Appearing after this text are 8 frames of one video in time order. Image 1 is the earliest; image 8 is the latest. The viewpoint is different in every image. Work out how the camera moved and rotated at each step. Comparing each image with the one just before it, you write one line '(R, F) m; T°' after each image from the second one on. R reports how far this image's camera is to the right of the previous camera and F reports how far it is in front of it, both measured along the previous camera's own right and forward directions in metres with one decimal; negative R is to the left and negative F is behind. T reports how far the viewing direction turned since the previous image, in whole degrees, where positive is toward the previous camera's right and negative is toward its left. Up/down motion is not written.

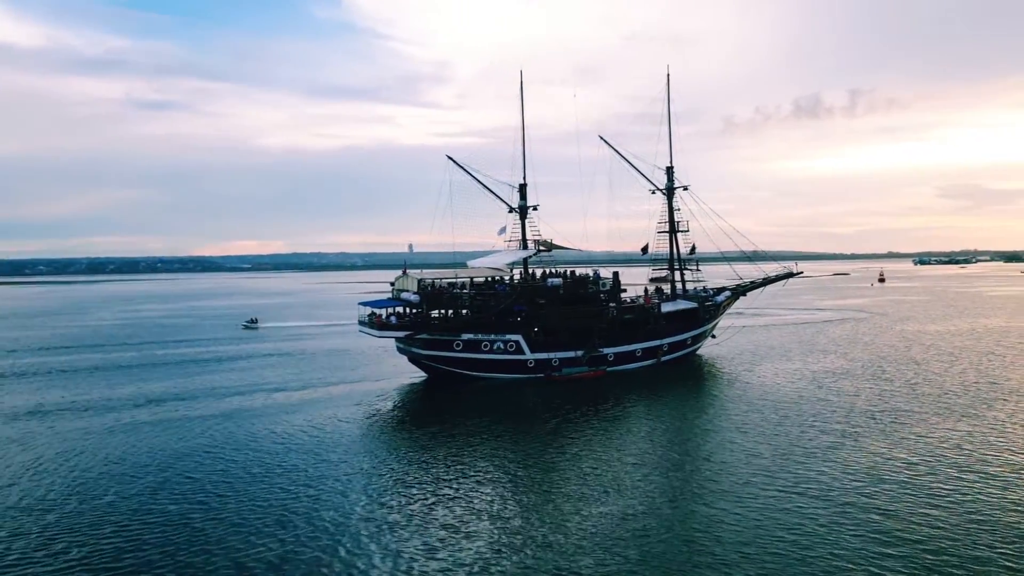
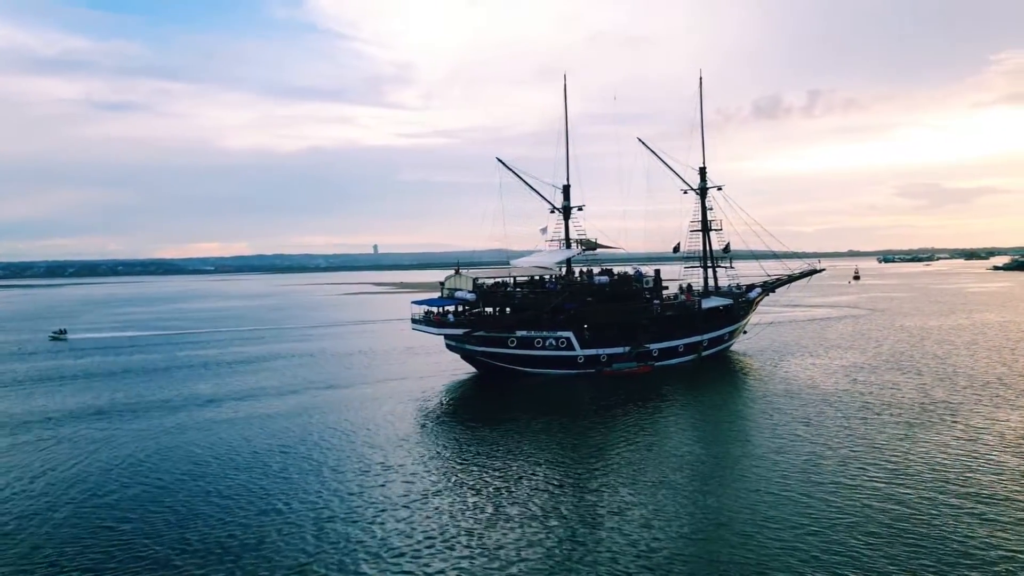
(-3.1, -0.3) m; +2°
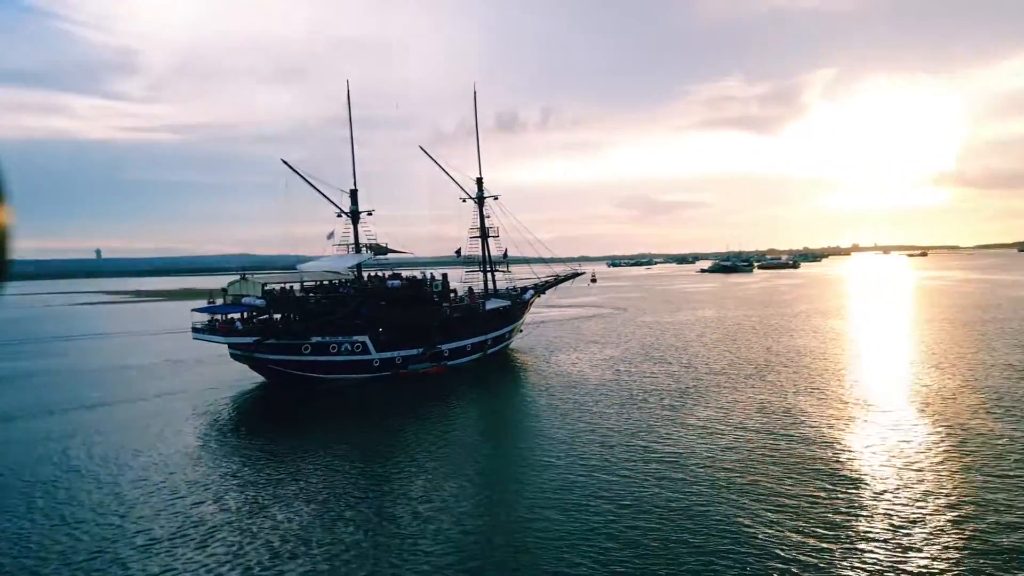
(-1.1, -0.8) m; +23°
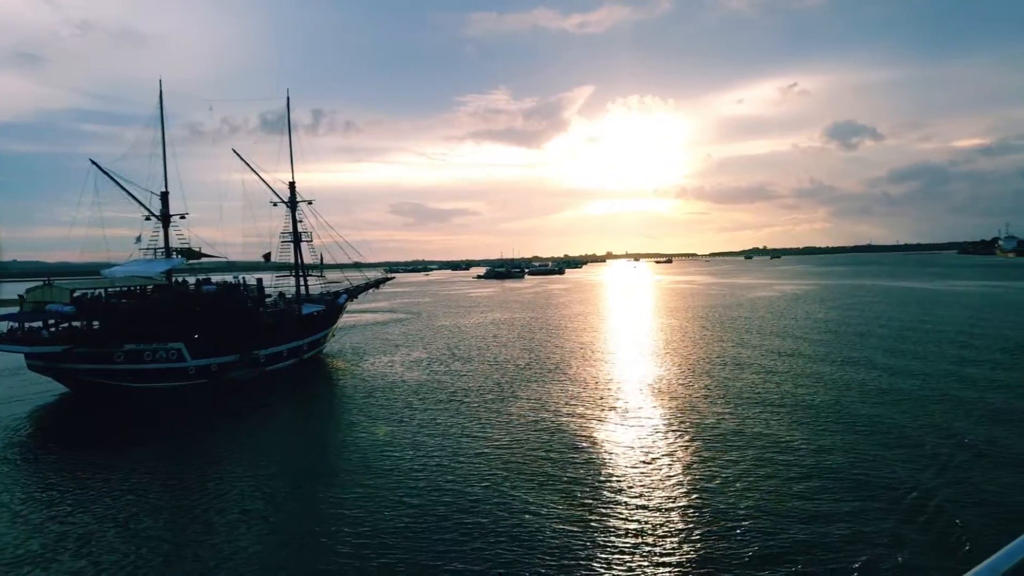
(-2.0, -4.0) m; +21°
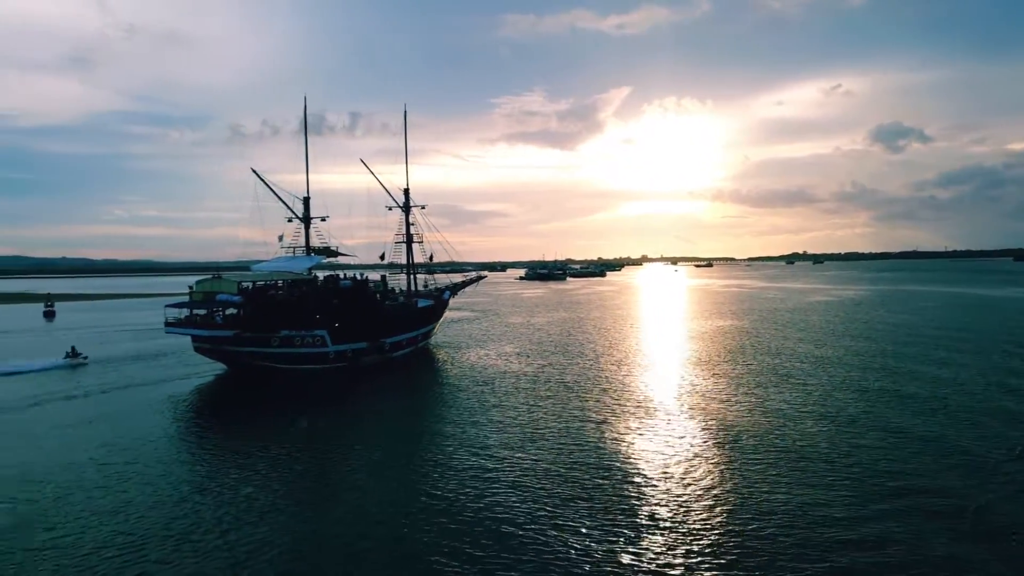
(-3.0, -2.0) m; -5°
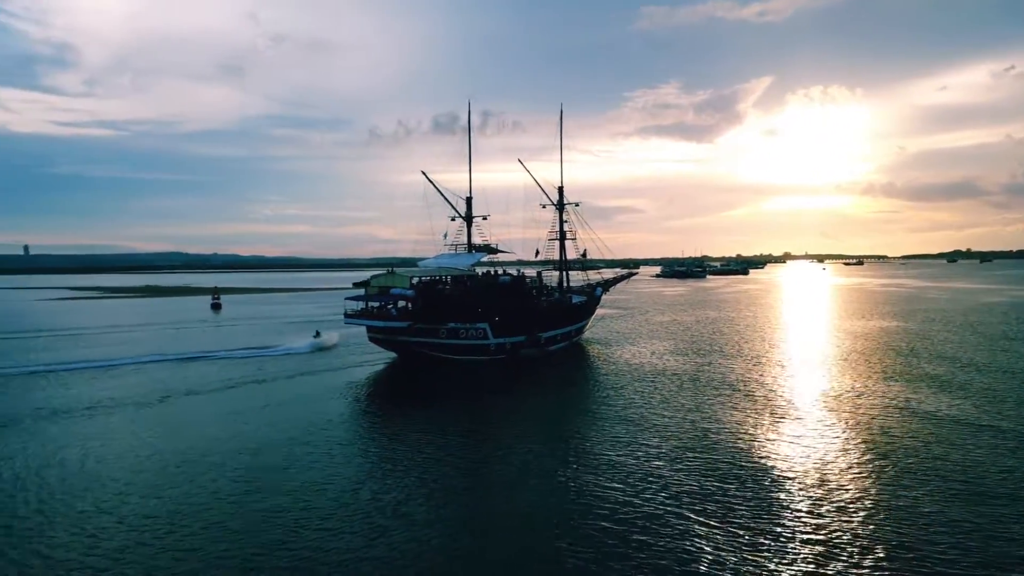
(-1.2, +0.2) m; -13°
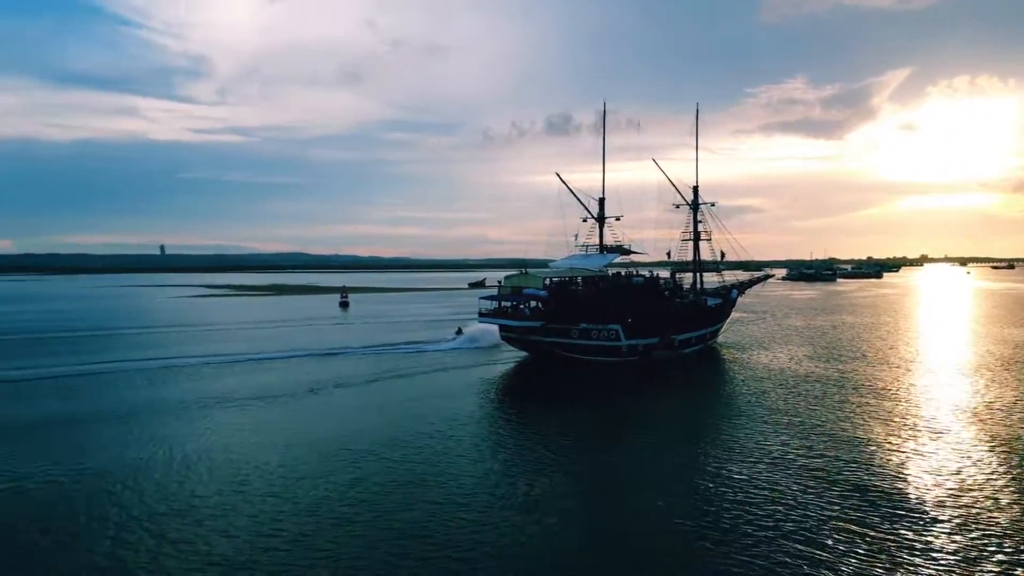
(-1.3, +0.1) m; -11°
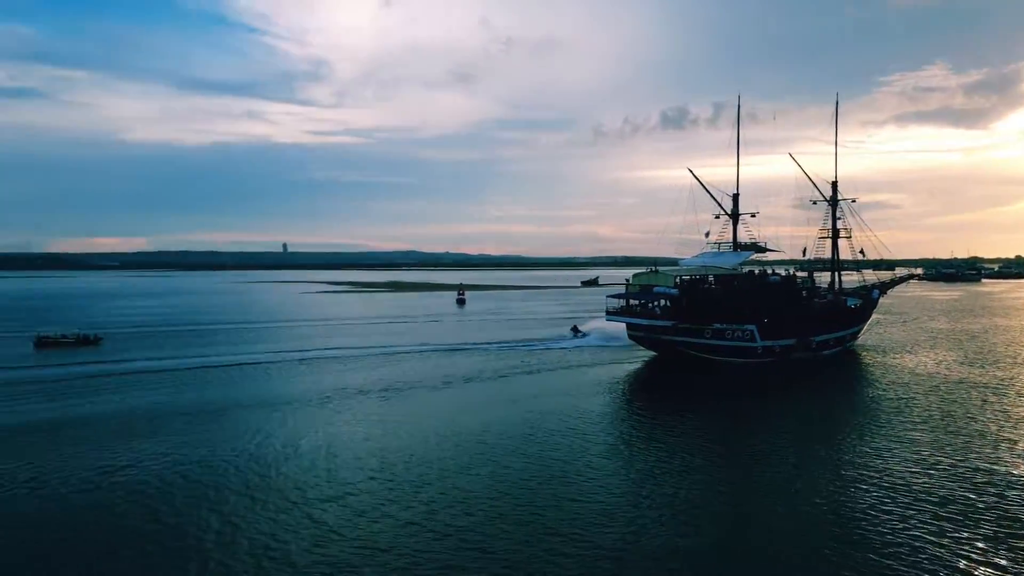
(-1.7, -1.2) m; -10°
